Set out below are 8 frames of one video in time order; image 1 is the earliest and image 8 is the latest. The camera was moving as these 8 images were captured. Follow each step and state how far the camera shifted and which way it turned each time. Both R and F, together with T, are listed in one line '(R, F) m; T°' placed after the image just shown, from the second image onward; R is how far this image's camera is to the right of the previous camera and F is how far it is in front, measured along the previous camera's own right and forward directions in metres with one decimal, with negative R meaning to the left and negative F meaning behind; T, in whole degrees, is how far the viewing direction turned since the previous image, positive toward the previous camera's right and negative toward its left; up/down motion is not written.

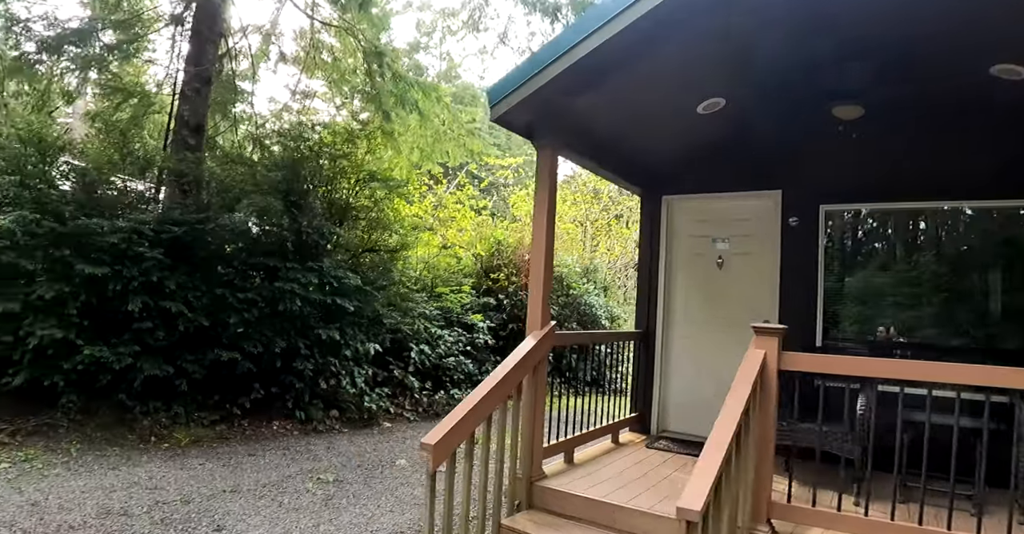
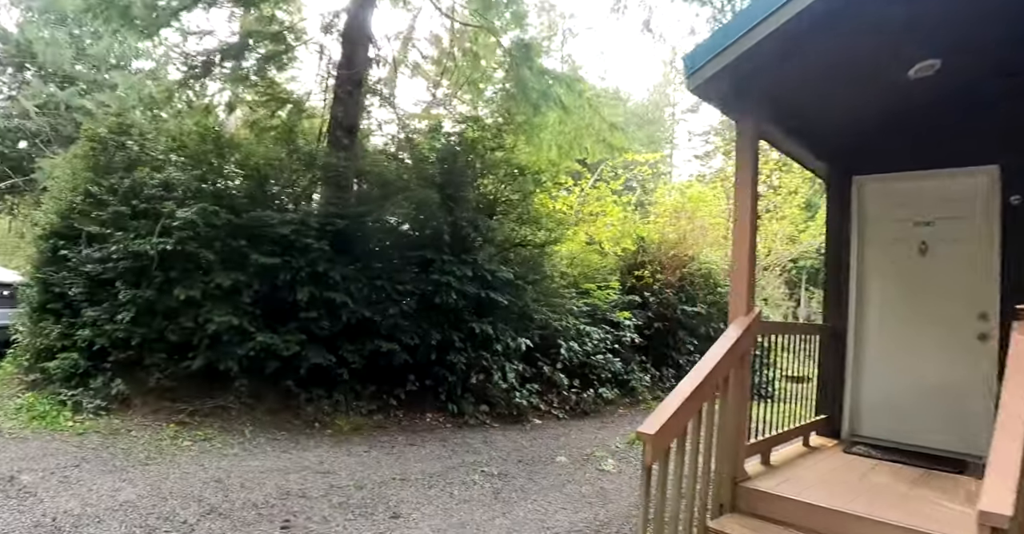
(-2.2, +0.3) m; -6°
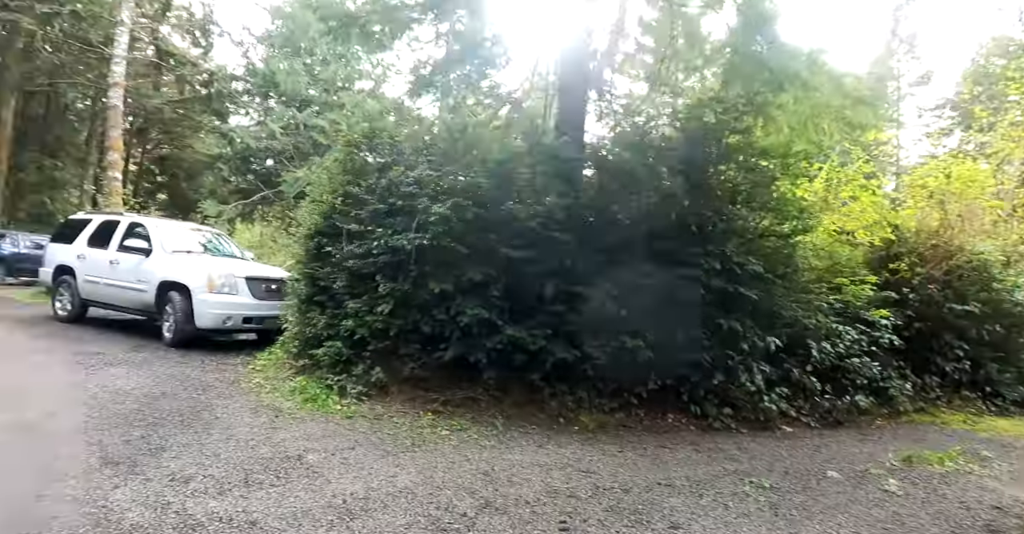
(-2.8, +0.4) m; -12°
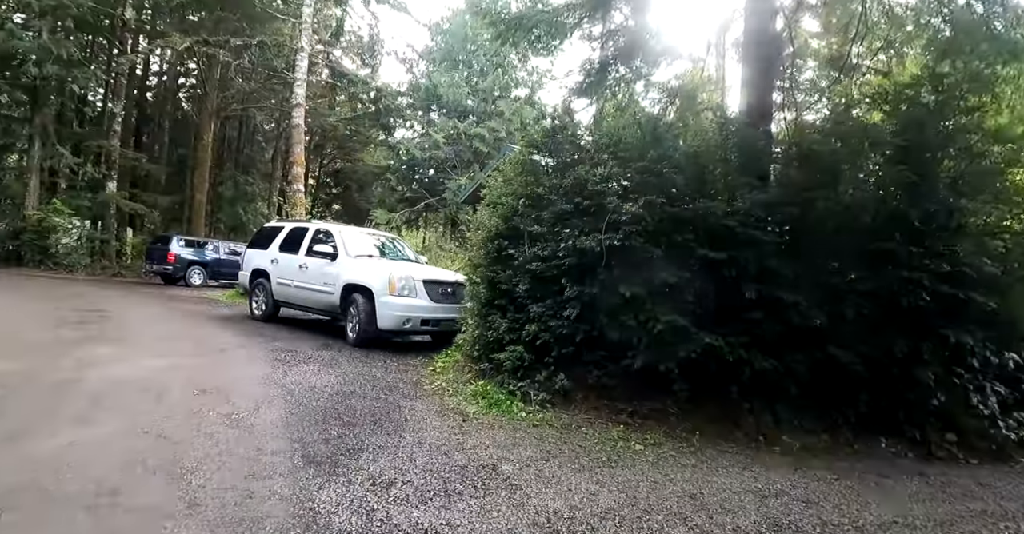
(-1.6, +0.3) m; -11°
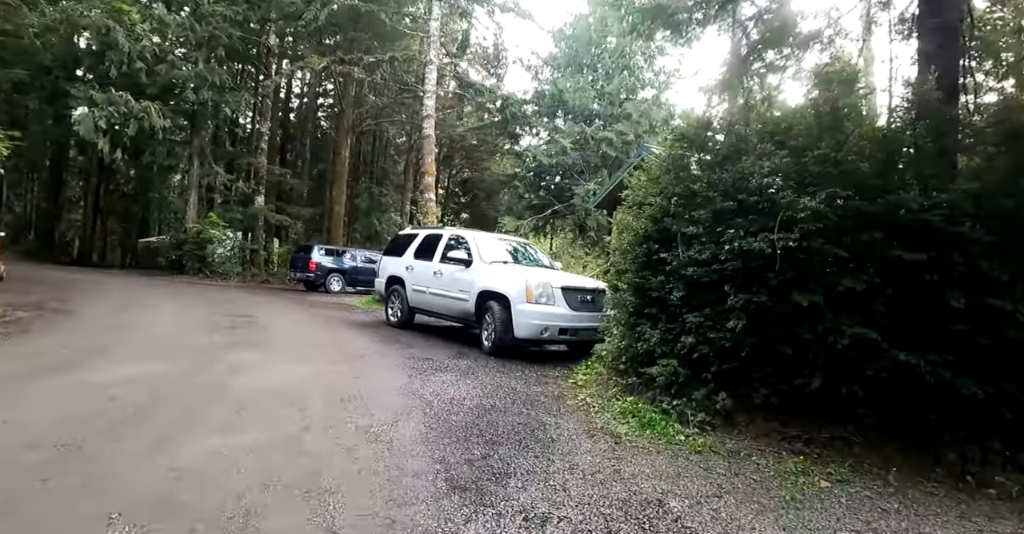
(-0.3, +0.5) m; -13°
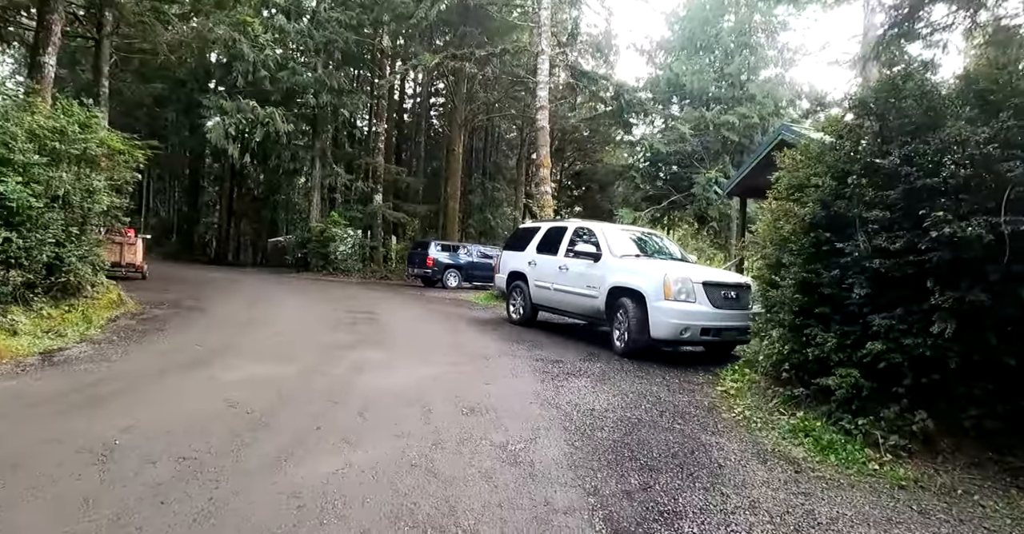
(-0.3, +0.5) m; -11°
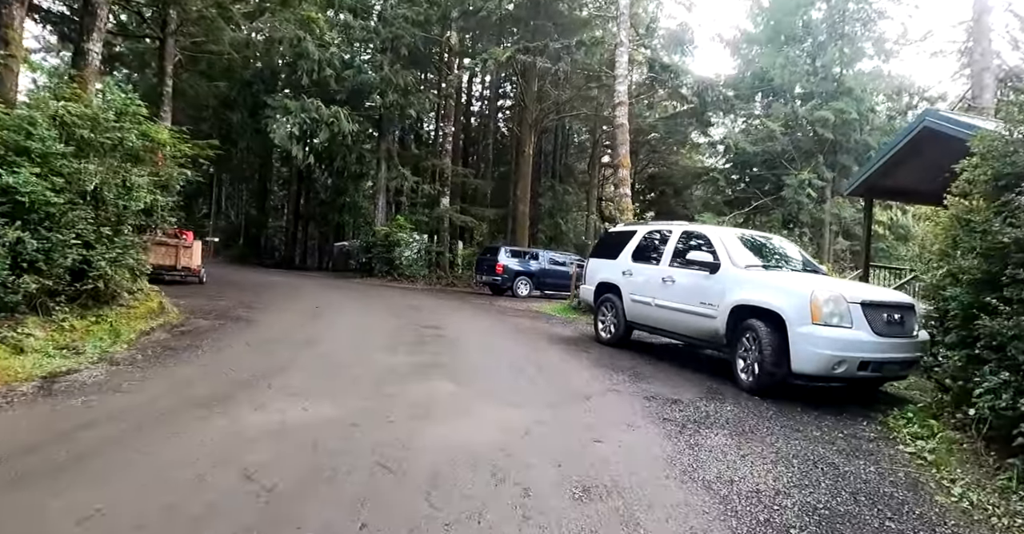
(-0.3, +1.1) m; -6°
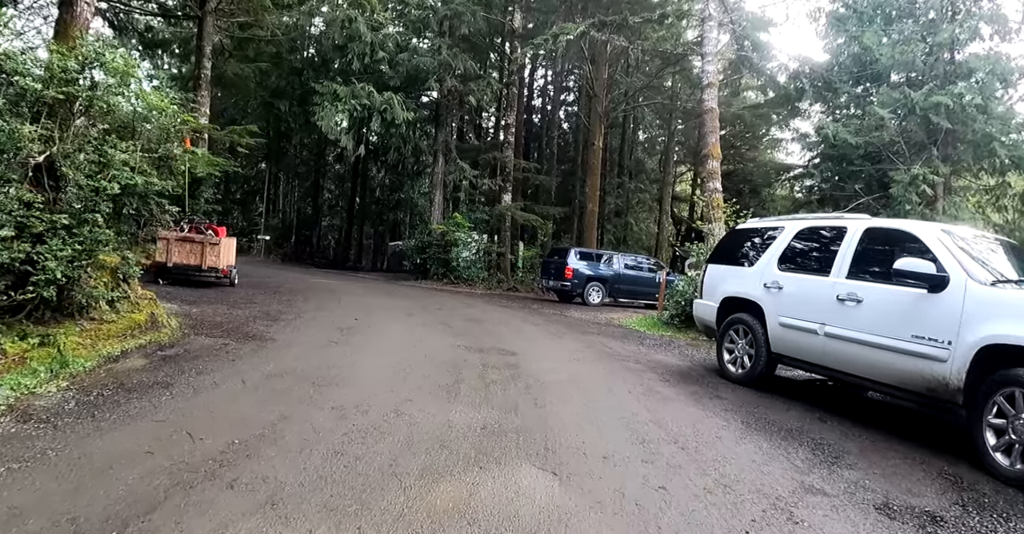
(-0.3, +1.6) m; -6°
